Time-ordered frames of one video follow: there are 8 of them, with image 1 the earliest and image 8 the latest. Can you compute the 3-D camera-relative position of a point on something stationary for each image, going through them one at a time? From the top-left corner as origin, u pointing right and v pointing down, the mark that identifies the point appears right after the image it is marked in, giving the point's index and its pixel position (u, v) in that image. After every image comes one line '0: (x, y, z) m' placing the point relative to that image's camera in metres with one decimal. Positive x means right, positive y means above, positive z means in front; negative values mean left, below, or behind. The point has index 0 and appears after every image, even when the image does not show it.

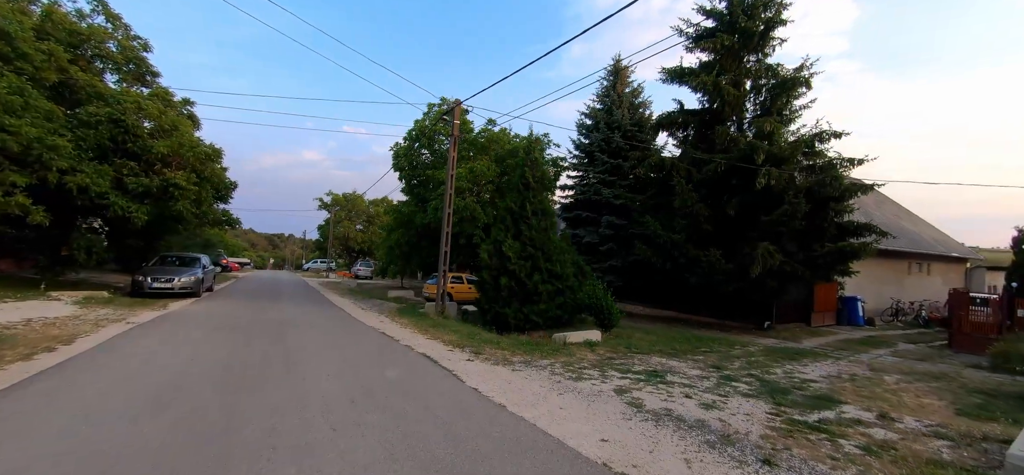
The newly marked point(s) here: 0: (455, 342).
0: (-1.2, -2.2, +9.9) m
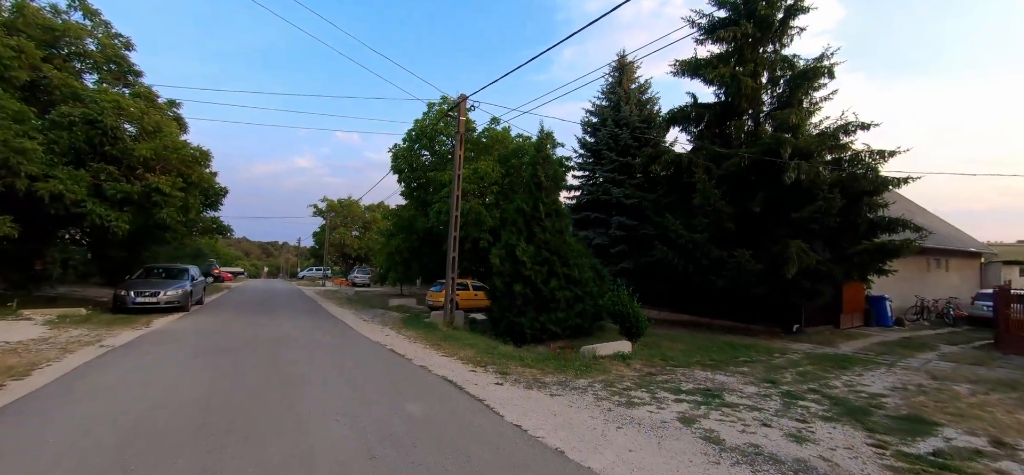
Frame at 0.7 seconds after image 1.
0: (-0.7, -2.3, +8.8) m
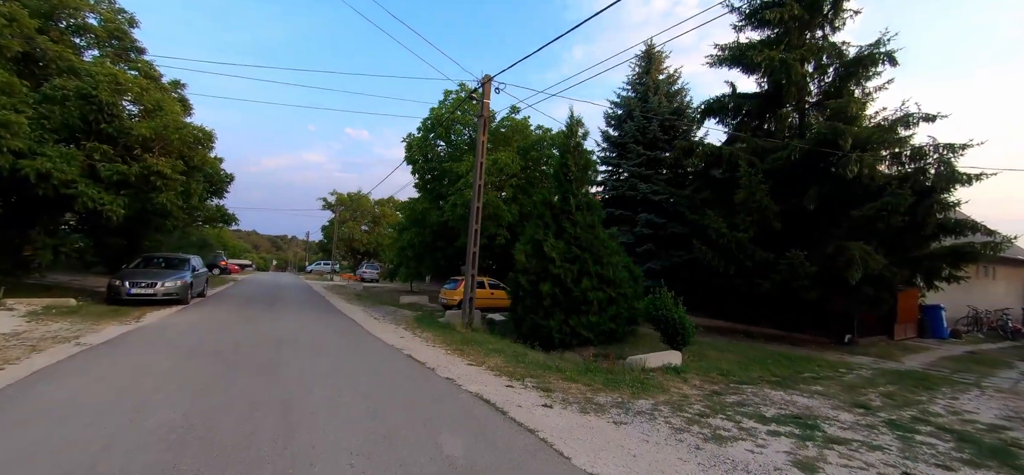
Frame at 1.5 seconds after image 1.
0: (-0.1, -2.1, +7.5) m
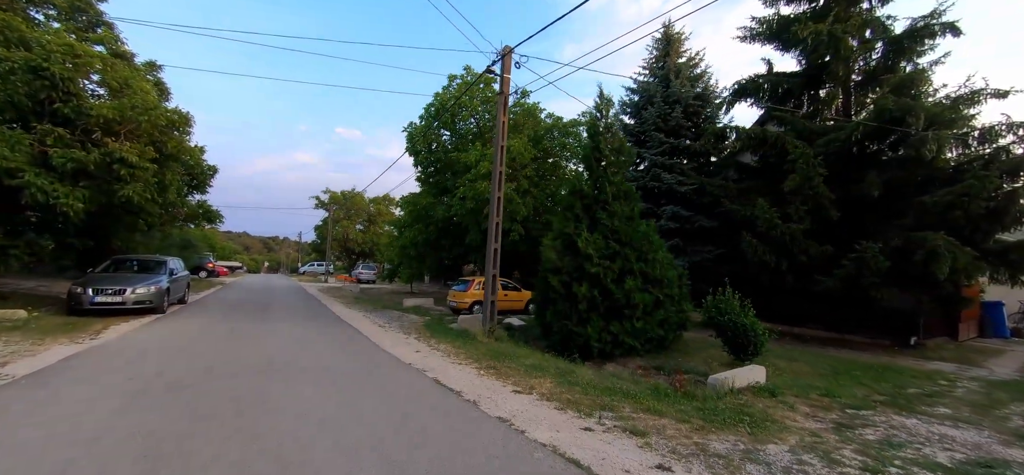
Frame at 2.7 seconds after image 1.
0: (+0.7, -2.0, +5.8) m
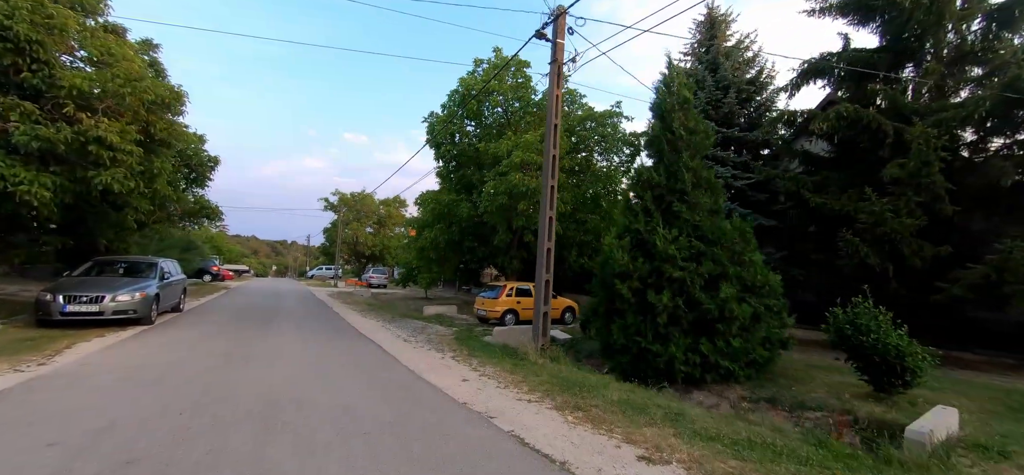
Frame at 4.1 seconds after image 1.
0: (+1.7, -1.9, +3.8) m
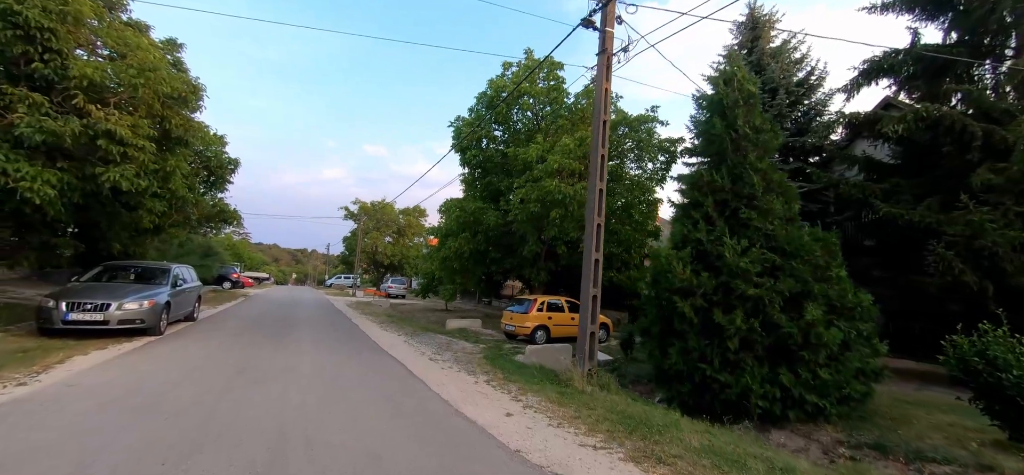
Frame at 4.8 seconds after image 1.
0: (+2.2, -1.9, +2.6) m
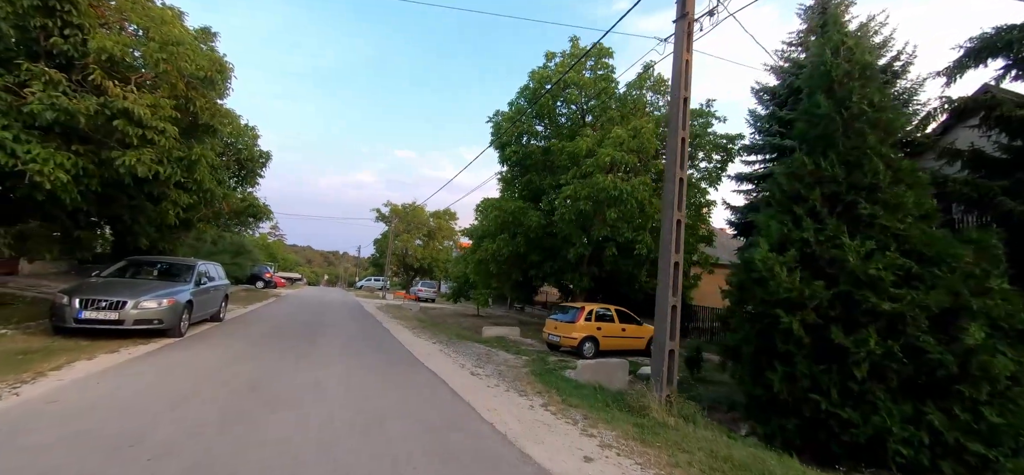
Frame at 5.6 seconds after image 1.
0: (+2.8, -1.8, +1.2) m
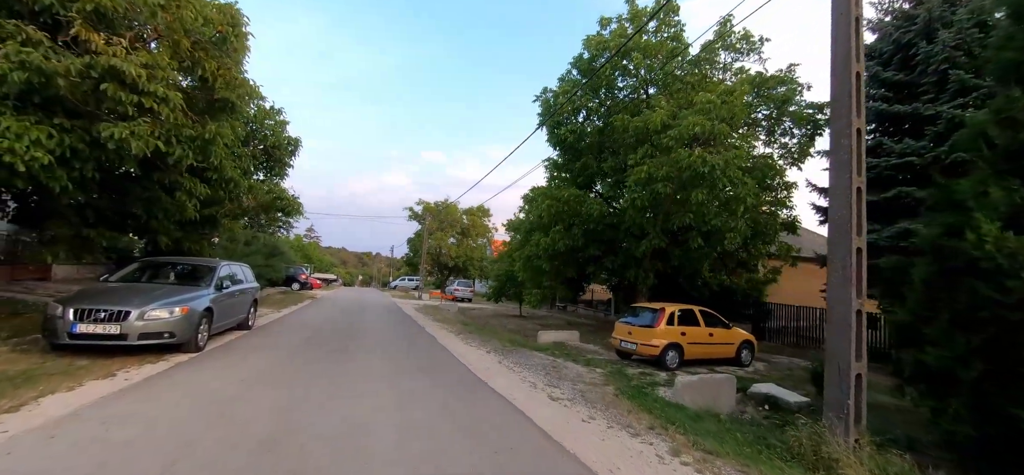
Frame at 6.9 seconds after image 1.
0: (+3.6, -1.6, -0.9) m
